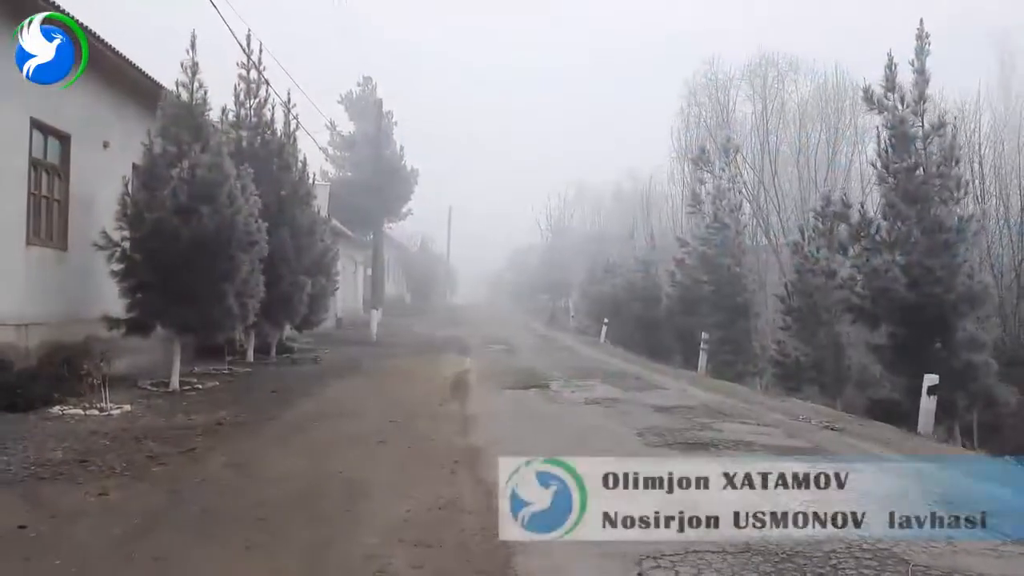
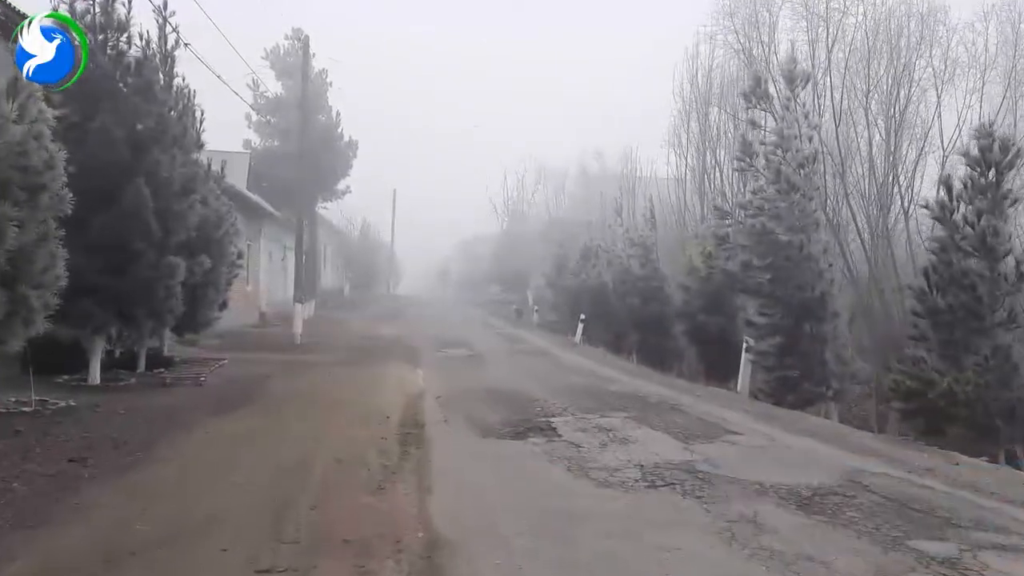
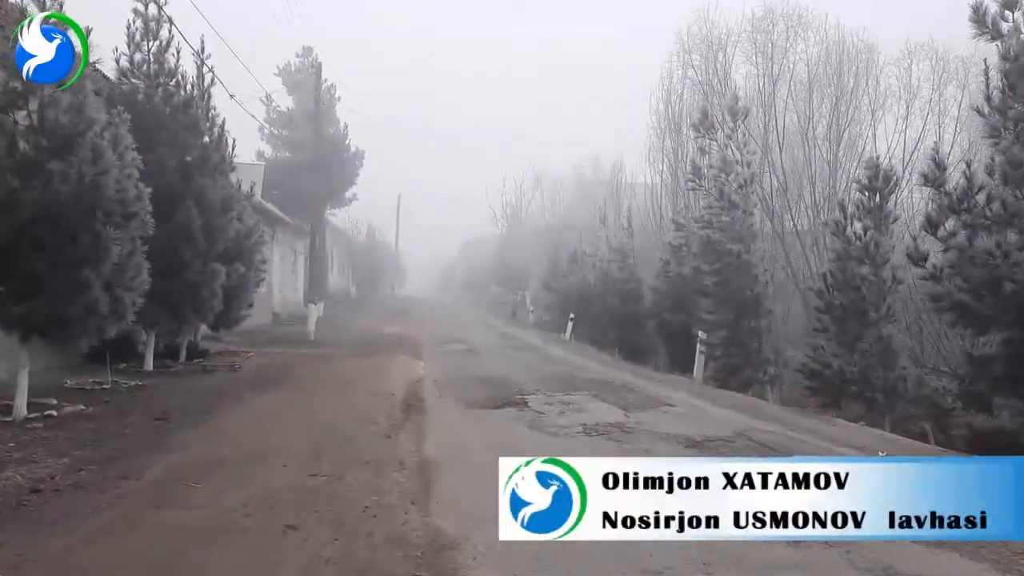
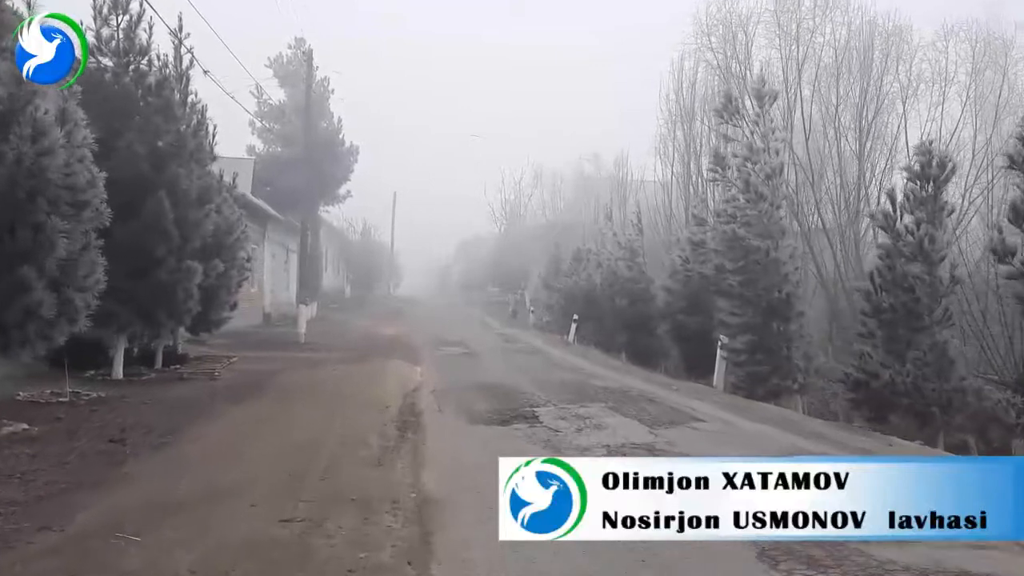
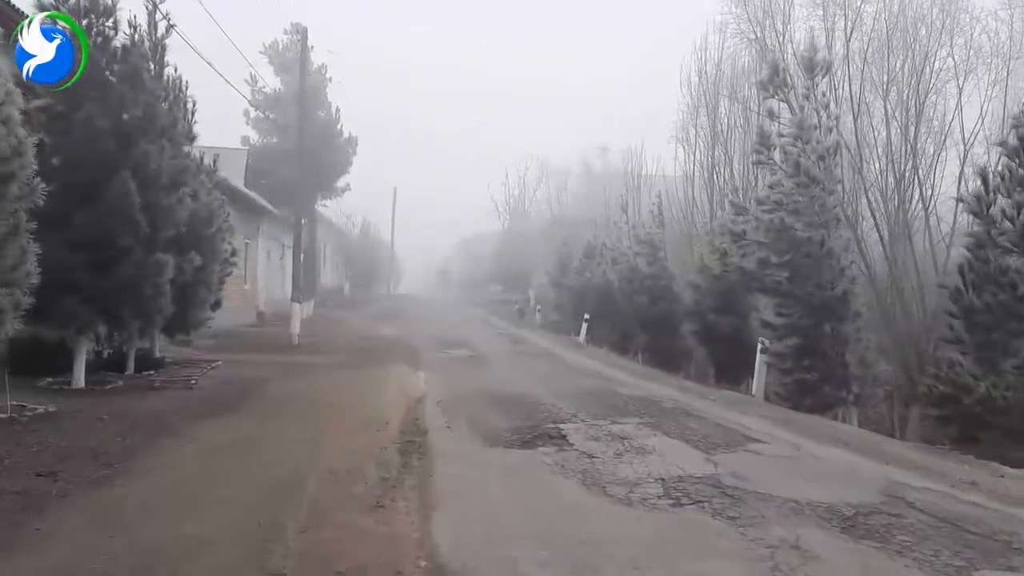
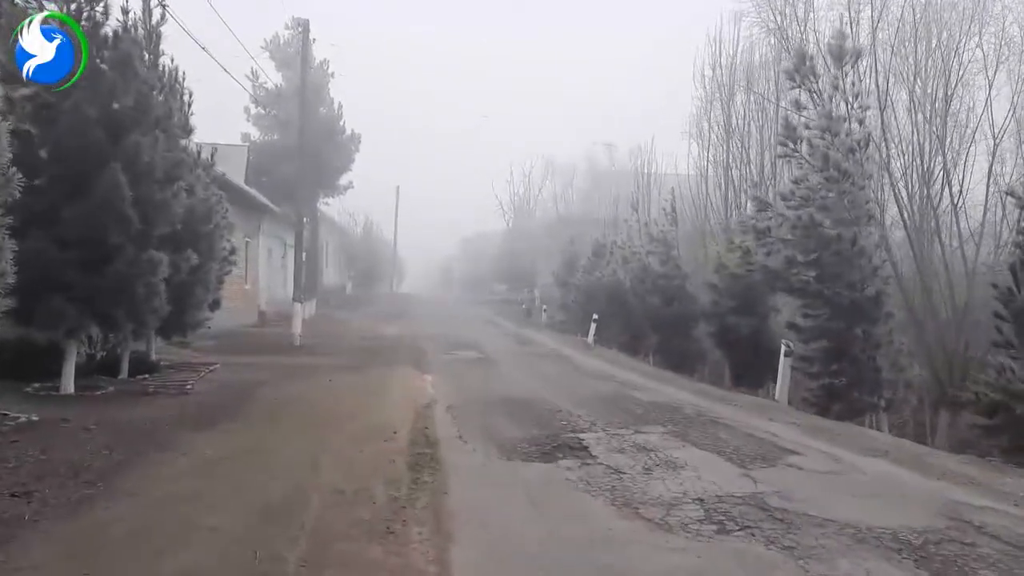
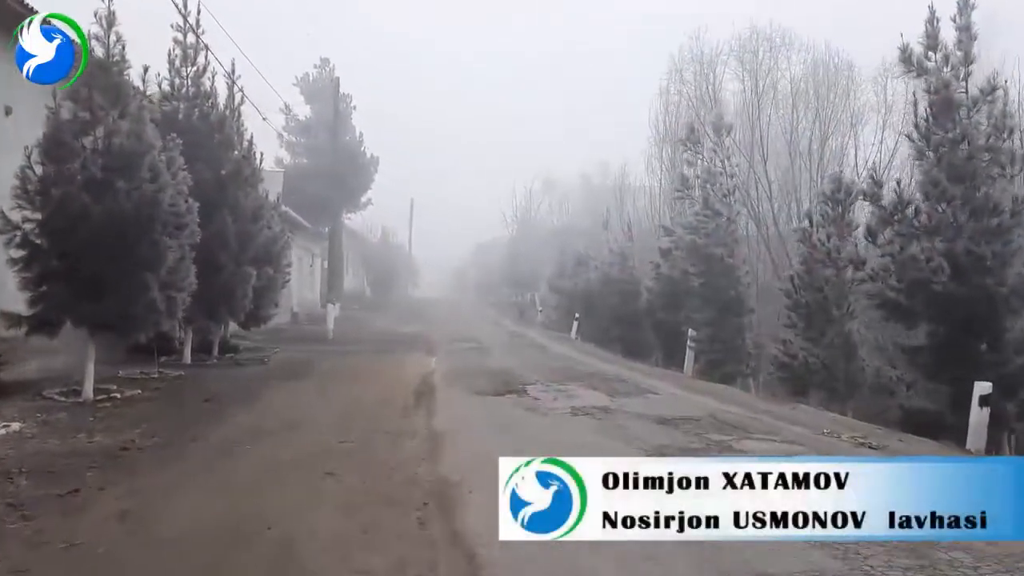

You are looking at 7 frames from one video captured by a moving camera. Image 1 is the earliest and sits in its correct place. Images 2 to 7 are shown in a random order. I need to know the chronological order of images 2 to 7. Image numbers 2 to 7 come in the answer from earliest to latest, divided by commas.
7, 3, 4, 2, 5, 6
